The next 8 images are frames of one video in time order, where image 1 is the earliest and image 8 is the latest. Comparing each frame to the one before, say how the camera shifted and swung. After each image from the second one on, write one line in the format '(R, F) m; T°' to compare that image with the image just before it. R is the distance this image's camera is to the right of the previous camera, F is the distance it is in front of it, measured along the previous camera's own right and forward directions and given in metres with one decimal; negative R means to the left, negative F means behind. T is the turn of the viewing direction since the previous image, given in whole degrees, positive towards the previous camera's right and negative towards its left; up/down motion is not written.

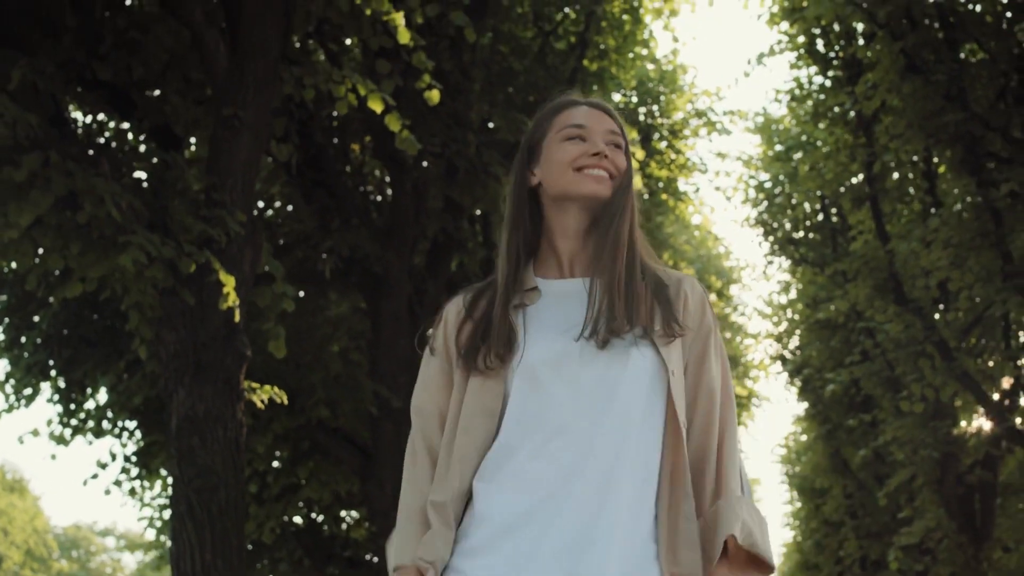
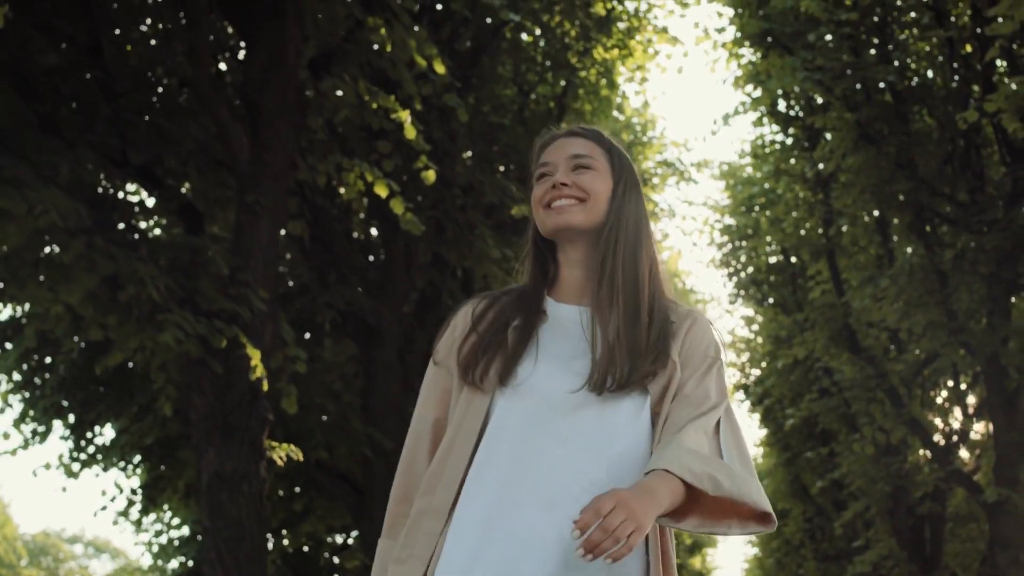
(-0.1, -1.1) m; +1°
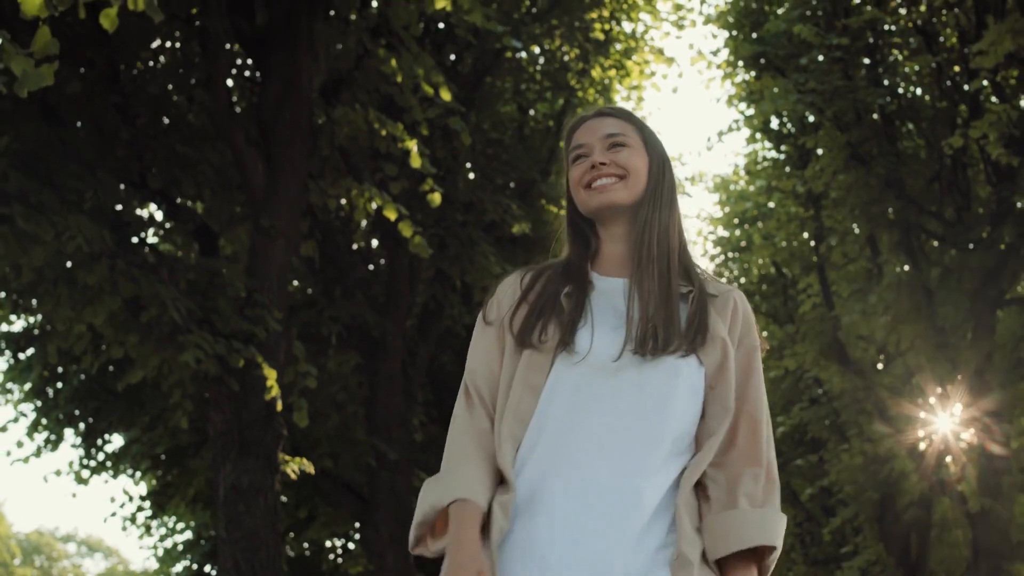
(-0.1, -0.4) m; 0°
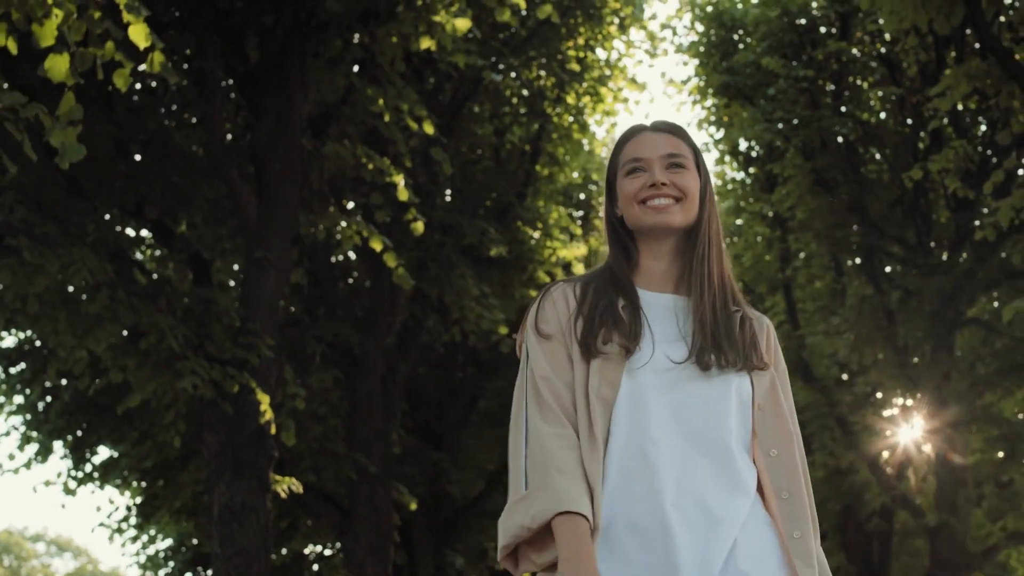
(-0.1, -0.5) m; +1°
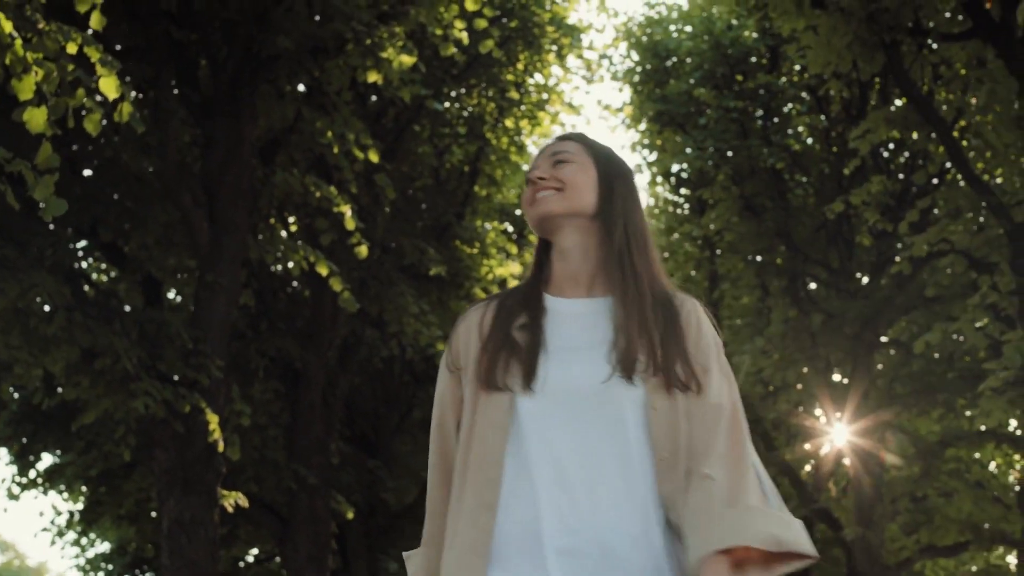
(-0.1, -0.5) m; +2°
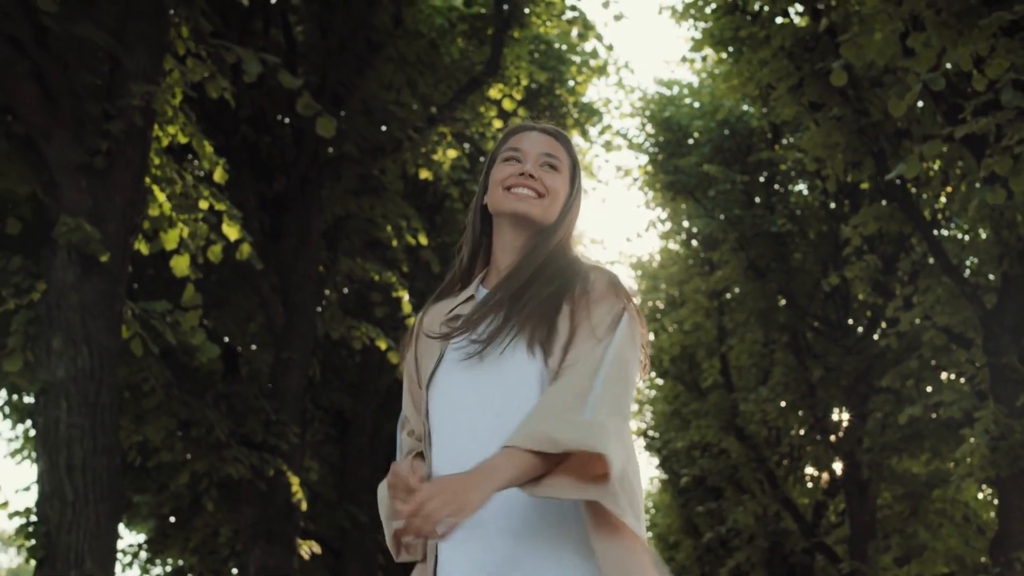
(-0.2, -1.7) m; 0°
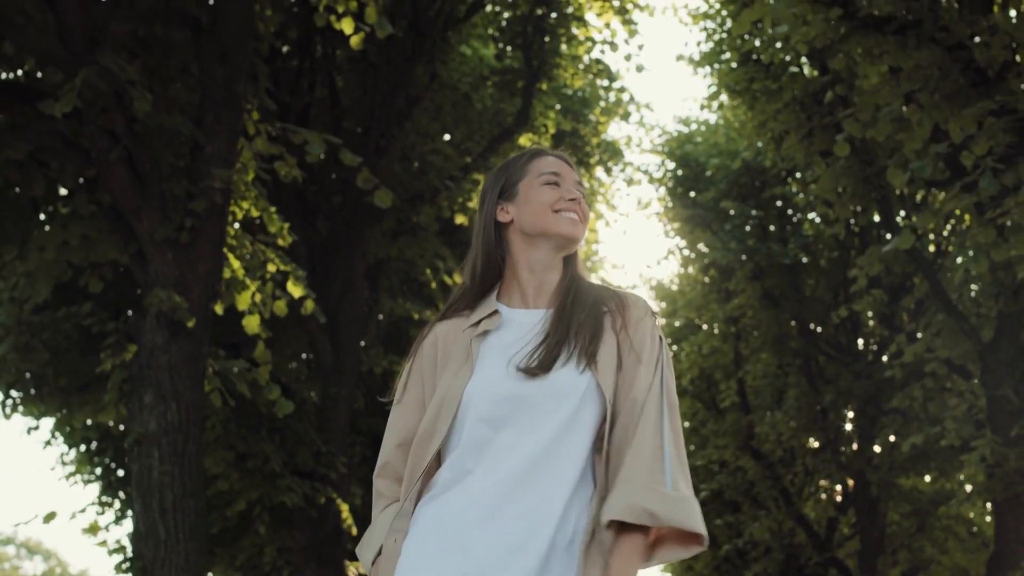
(-0.1, -1.0) m; 0°
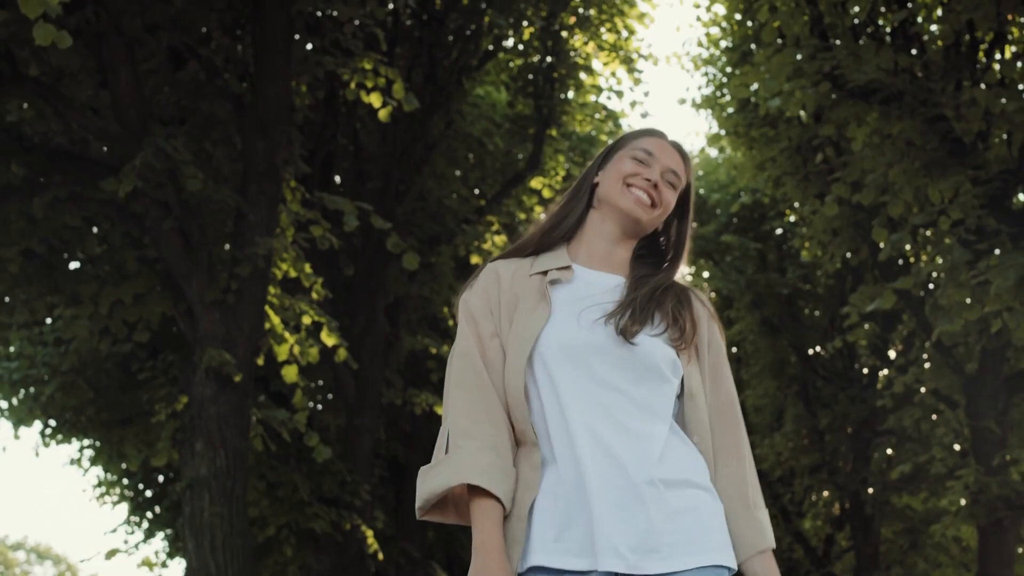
(-0.1, -0.9) m; 0°
